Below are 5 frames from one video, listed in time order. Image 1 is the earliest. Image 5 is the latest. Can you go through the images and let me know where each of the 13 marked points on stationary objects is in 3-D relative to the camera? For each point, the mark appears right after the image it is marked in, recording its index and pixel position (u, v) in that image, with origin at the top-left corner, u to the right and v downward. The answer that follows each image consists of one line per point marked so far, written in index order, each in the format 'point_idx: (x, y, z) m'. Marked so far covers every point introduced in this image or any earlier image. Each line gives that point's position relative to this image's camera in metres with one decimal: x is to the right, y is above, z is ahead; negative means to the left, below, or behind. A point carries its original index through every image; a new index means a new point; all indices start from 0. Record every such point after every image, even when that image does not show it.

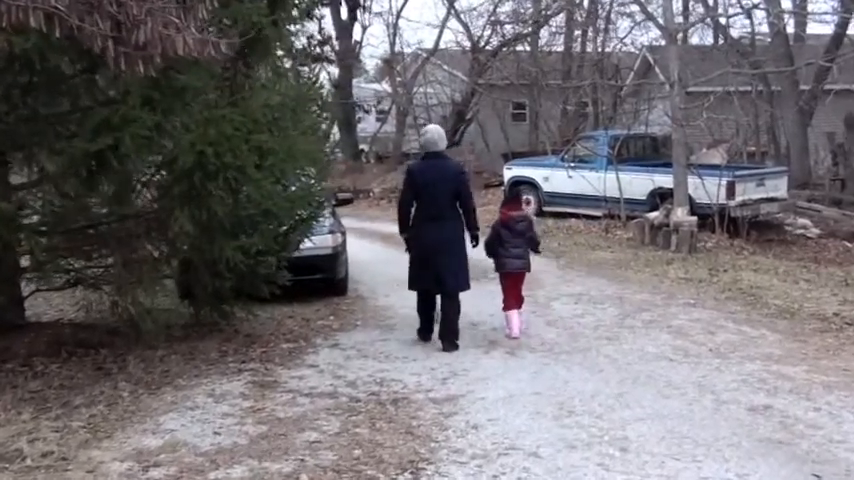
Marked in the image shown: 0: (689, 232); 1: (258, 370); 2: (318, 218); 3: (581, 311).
0: (+4.1, +0.1, +16.1) m
1: (-1.2, -0.9, +7.5) m
2: (-1.0, +0.2, +9.4) m
3: (+1.5, -0.7, +10.4) m
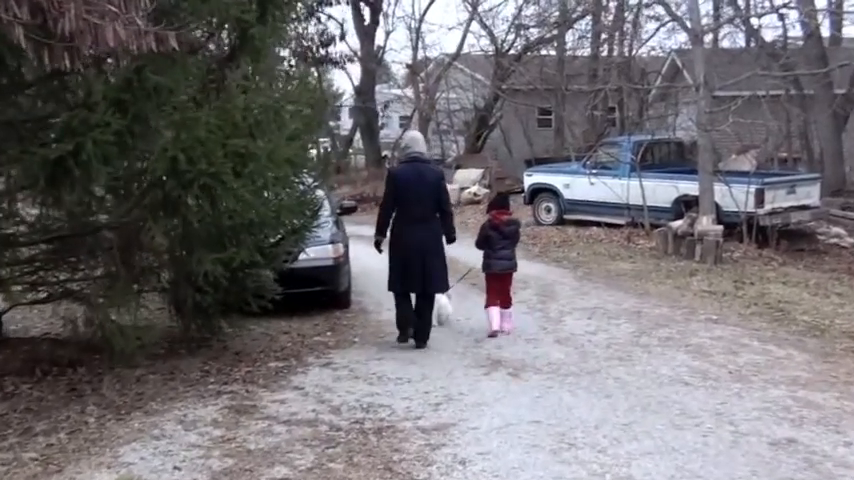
0: (+4.3, 0.0, +15.5) m
1: (-1.3, -1.0, +7.0) m
2: (-1.0, +0.1, +8.8) m
3: (+1.6, -0.8, +9.8) m
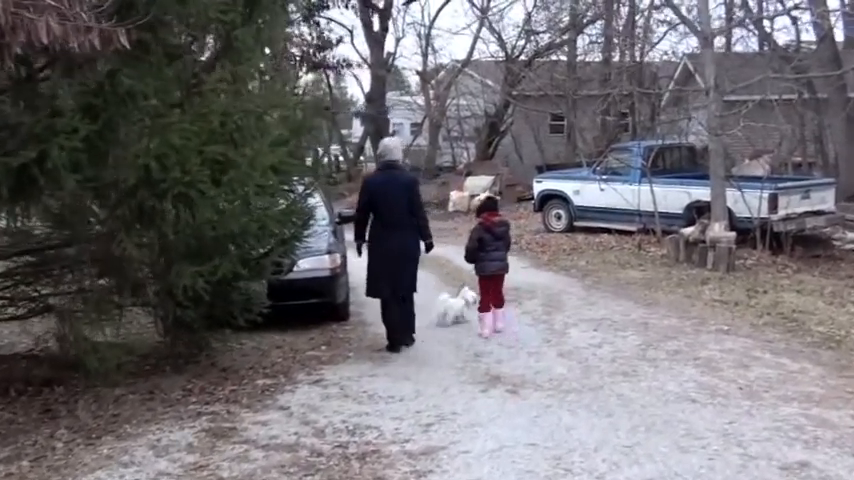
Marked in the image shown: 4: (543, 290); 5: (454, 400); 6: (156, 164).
0: (+4.3, -0.1, +15.0) m
1: (-1.3, -1.1, +6.6) m
2: (-1.0, 0.0, +8.5) m
3: (+1.6, -0.9, +9.4) m
4: (+1.5, -0.6, +13.5) m
5: (+0.2, -1.1, +7.1) m
6: (-1.6, +0.4, +6.2) m
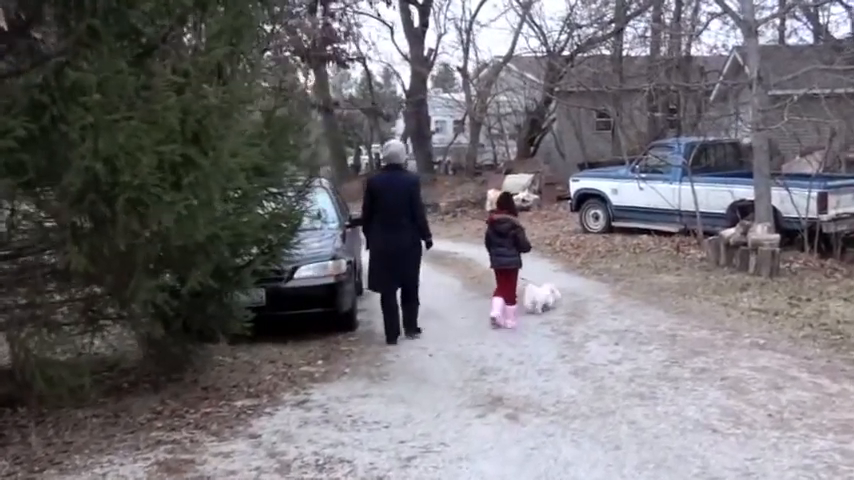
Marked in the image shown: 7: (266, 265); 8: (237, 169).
0: (+4.6, -0.2, +14.1) m
1: (-1.4, -1.2, +6.0) m
2: (-1.0, 0.0, +7.8) m
3: (+1.6, -1.0, +8.6) m
4: (+1.7, -0.7, +12.7) m
5: (+0.1, -1.1, +6.4) m
6: (-1.7, +0.4, +5.6) m
7: (-1.2, -0.2, +7.5) m
8: (-1.1, +0.4, +6.2) m
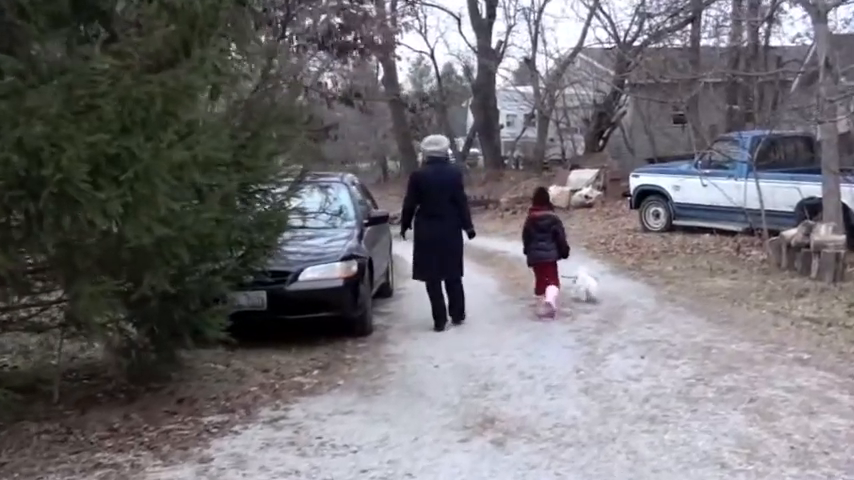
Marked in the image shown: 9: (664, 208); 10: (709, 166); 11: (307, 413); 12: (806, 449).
0: (+5.1, -0.2, +13.1) m
1: (-1.6, -1.2, +5.4) m
2: (-1.1, -0.1, +7.3) m
3: (+1.6, -1.0, +7.8) m
4: (+2.1, -0.7, +11.9) m
5: (0.0, -1.2, +5.7) m
6: (-1.9, +0.4, +5.0) m
7: (-1.2, -0.2, +7.0) m
8: (-1.3, +0.4, +5.7) m
9: (+4.3, +0.6, +19.1) m
10: (+4.8, +1.3, +18.1) m
11: (-0.8, -1.1, +6.7) m
12: (+2.1, -1.2, +5.8) m
